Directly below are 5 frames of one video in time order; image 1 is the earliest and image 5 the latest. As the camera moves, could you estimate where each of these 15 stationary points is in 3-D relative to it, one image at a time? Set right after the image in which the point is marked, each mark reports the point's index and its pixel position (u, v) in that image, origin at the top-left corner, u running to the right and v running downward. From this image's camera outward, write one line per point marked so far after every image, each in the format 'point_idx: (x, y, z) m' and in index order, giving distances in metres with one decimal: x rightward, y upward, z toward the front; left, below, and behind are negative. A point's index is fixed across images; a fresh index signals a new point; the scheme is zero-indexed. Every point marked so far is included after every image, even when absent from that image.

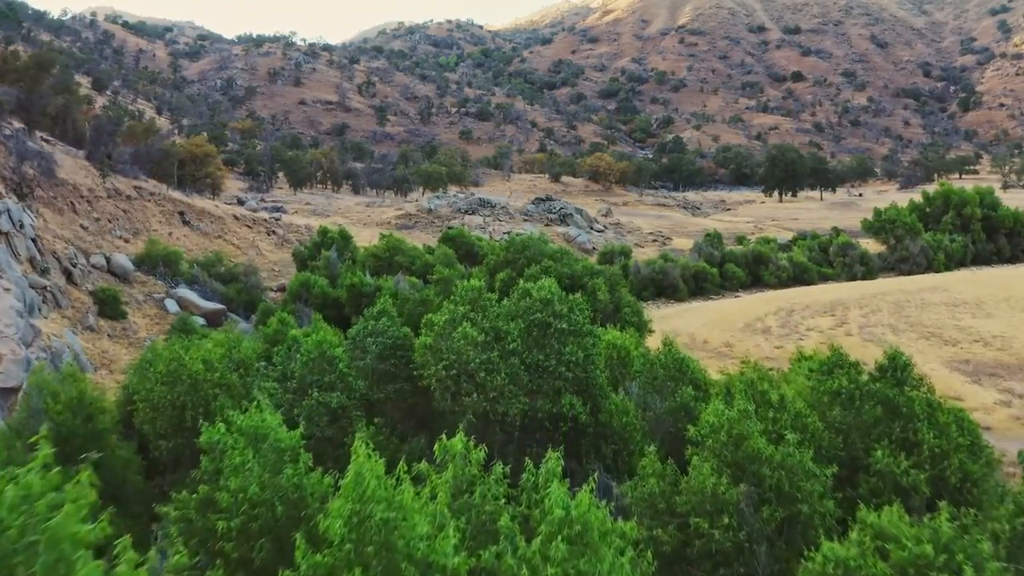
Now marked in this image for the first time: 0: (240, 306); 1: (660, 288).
0: (-3.1, -0.2, +15.2) m
1: (+2.1, 0.0, +18.7) m
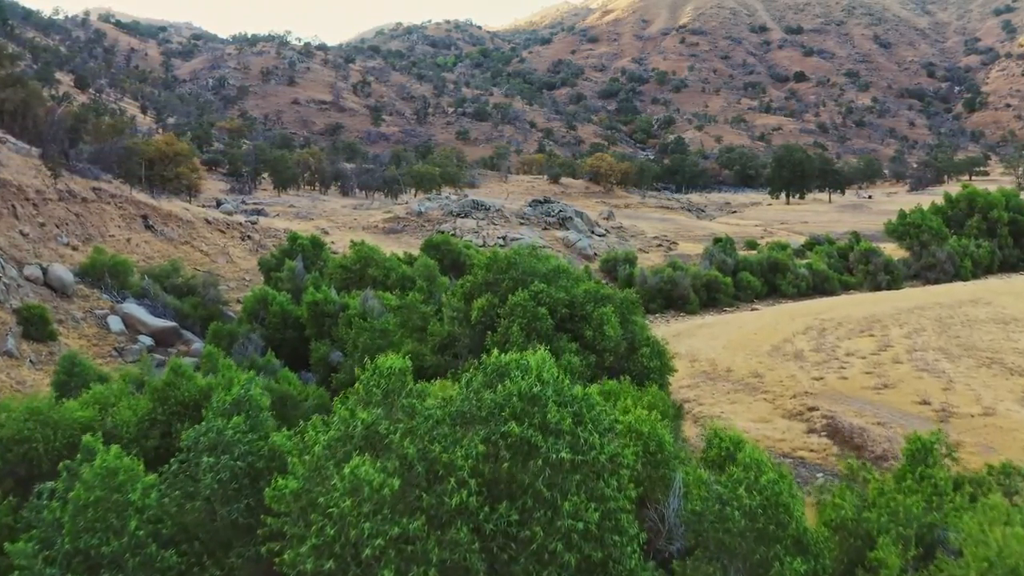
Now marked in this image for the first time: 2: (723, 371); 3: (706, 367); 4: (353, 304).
0: (-3.2, -0.3, +13.4) m
1: (+2.0, -0.1, +17.0) m
2: (+1.6, -0.6, +9.9) m
3: (+1.5, -0.6, +10.2) m
4: (-1.2, -0.1, +9.6) m
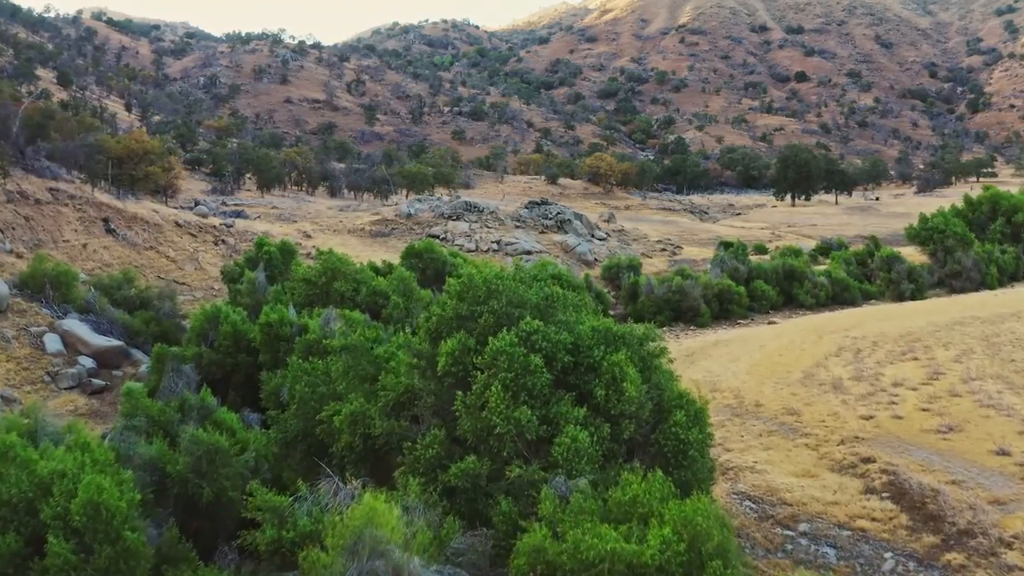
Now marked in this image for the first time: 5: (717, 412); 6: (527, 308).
0: (-3.3, -0.5, +11.9) m
1: (+1.9, -0.3, +15.4) m
2: (+1.5, -0.7, +8.4) m
3: (+1.4, -0.7, +8.7) m
4: (-1.2, -0.2, +8.0) m
5: (+1.3, -0.8, +8.3) m
6: (+0.1, -0.1, +4.8) m
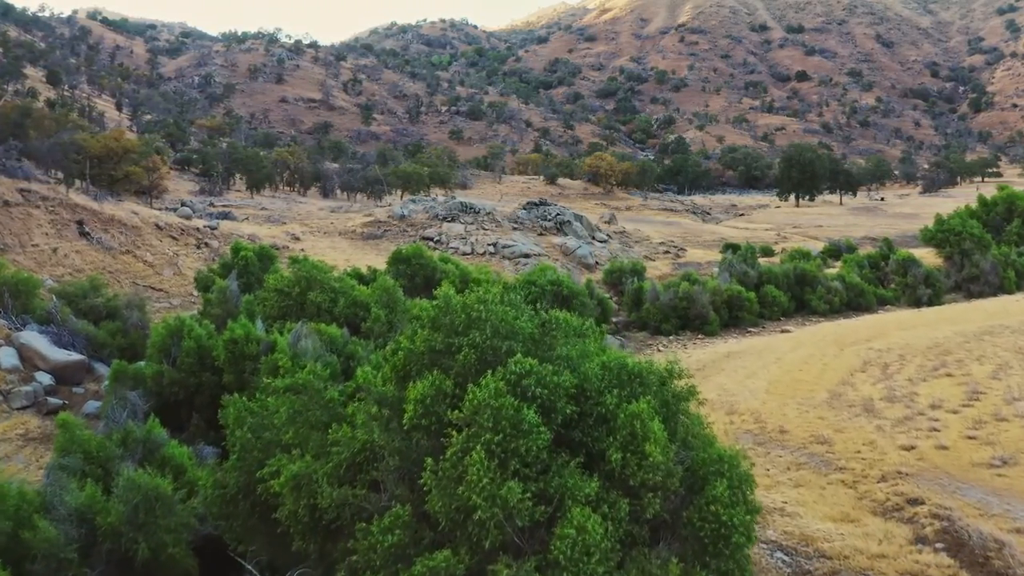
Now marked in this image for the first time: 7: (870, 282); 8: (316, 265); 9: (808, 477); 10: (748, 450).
0: (-3.3, -0.5, +11.0) m
1: (+1.9, -0.3, +14.5) m
2: (+1.5, -0.8, +7.5) m
3: (+1.4, -0.8, +7.7) m
4: (-1.2, -0.3, +7.1) m
5: (+1.3, -0.8, +7.4) m
6: (0.0, -0.1, +3.9) m
7: (+5.1, +0.1, +18.9) m
8: (-1.3, +0.2, +9.1) m
9: (+1.5, -0.9, +6.5) m
10: (+1.3, -0.9, +7.1) m
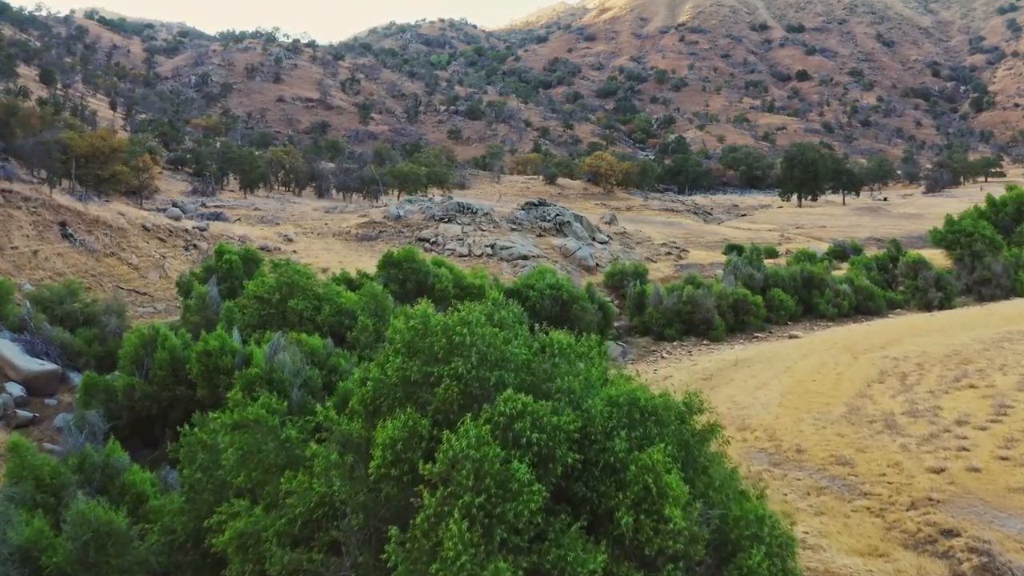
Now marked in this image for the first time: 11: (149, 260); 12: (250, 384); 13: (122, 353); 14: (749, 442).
0: (-3.3, -0.6, +10.4) m
1: (+1.9, -0.4, +14.0) m
2: (+1.5, -0.9, +6.9) m
3: (+1.4, -0.8, +7.2) m
4: (-1.3, -0.3, +6.6) m
5: (+1.2, -0.9, +6.8) m
6: (0.0, -0.2, +3.3) m
7: (+5.1, 0.0, +18.4) m
8: (-1.4, +0.1, +8.5) m
9: (+1.5, -1.0, +5.9) m
10: (+1.2, -0.9, +6.5) m
11: (-4.4, +0.3, +16.0) m
12: (-1.2, -0.4, +6.0) m
13: (-2.3, -0.4, +7.9) m
14: (+1.3, -0.8, +7.3) m
